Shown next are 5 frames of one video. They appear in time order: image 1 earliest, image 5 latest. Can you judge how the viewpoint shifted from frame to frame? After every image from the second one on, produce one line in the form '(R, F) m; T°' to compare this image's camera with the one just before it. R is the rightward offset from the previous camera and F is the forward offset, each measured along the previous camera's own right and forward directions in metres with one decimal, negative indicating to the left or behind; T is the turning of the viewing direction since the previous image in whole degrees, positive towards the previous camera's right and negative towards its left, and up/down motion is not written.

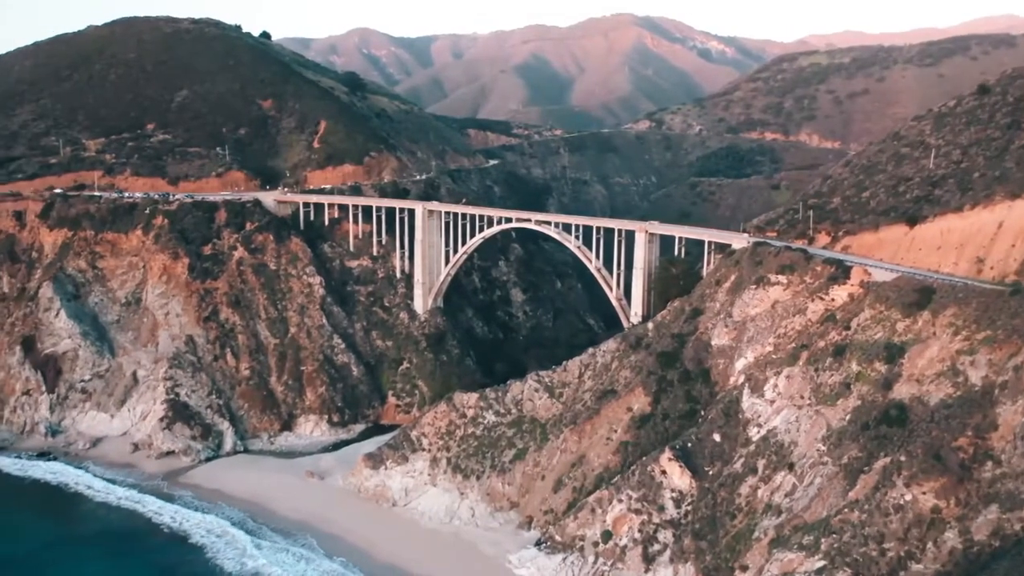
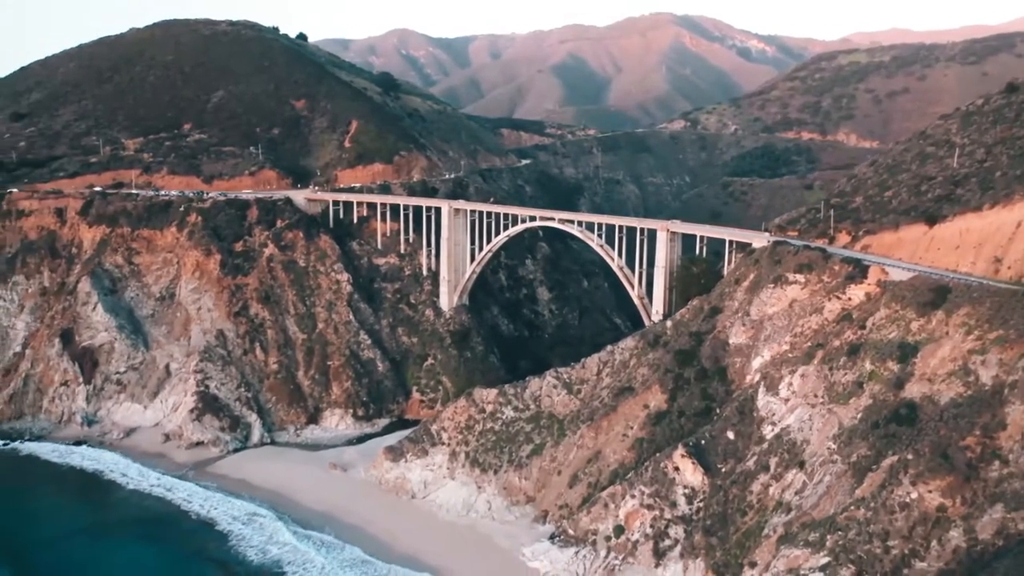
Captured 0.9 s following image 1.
(+0.9, -0.5) m; -3°
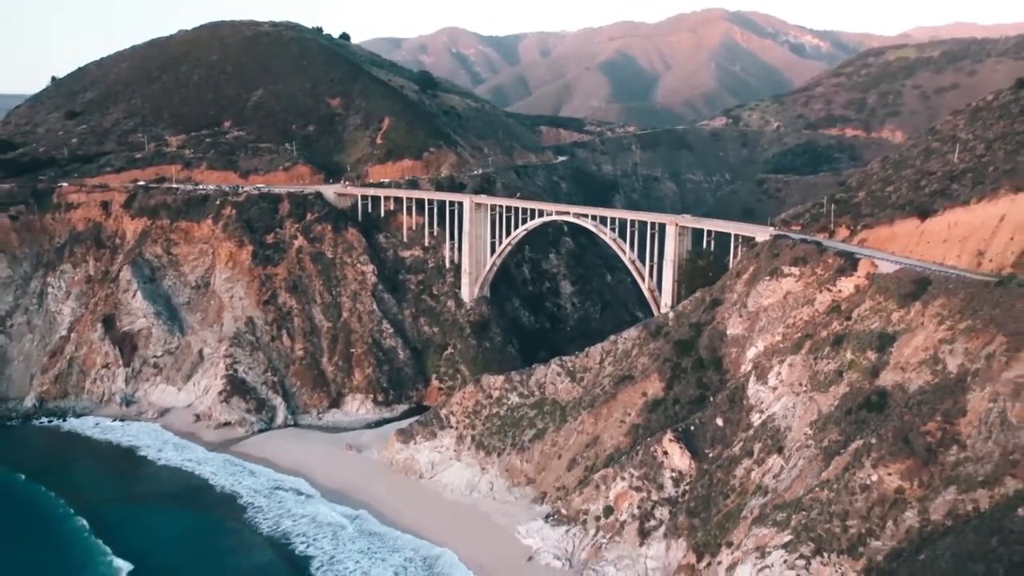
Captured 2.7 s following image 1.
(+2.3, -1.5) m; -4°
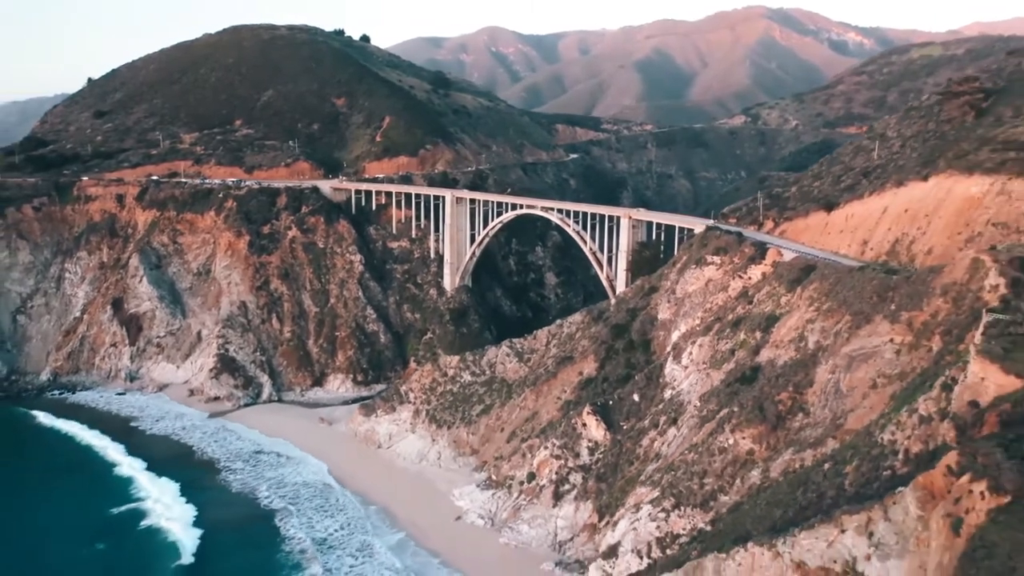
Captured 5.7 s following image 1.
(+5.2, -3.2) m; -3°
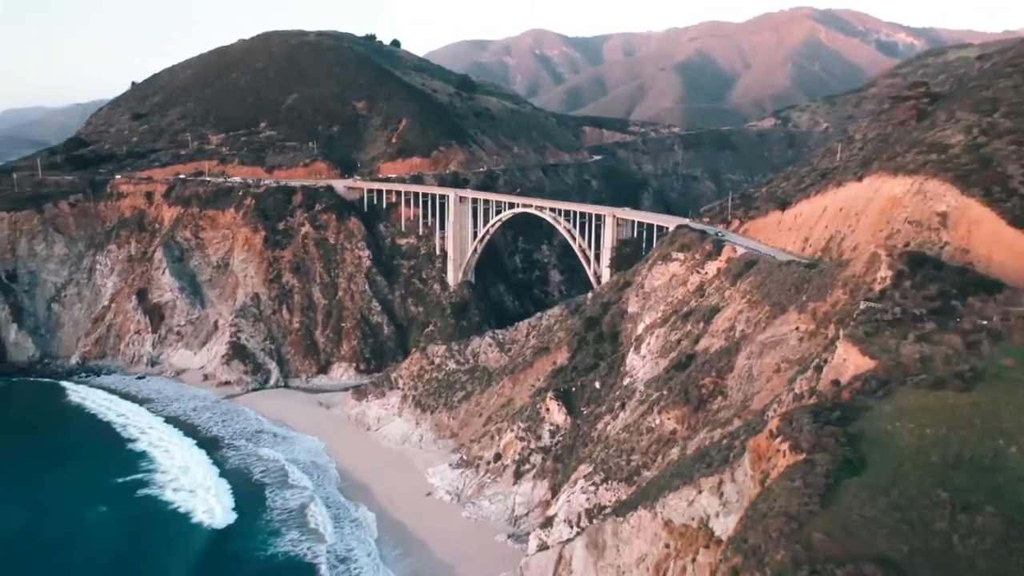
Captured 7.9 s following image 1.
(+3.8, -2.4) m; -3°
